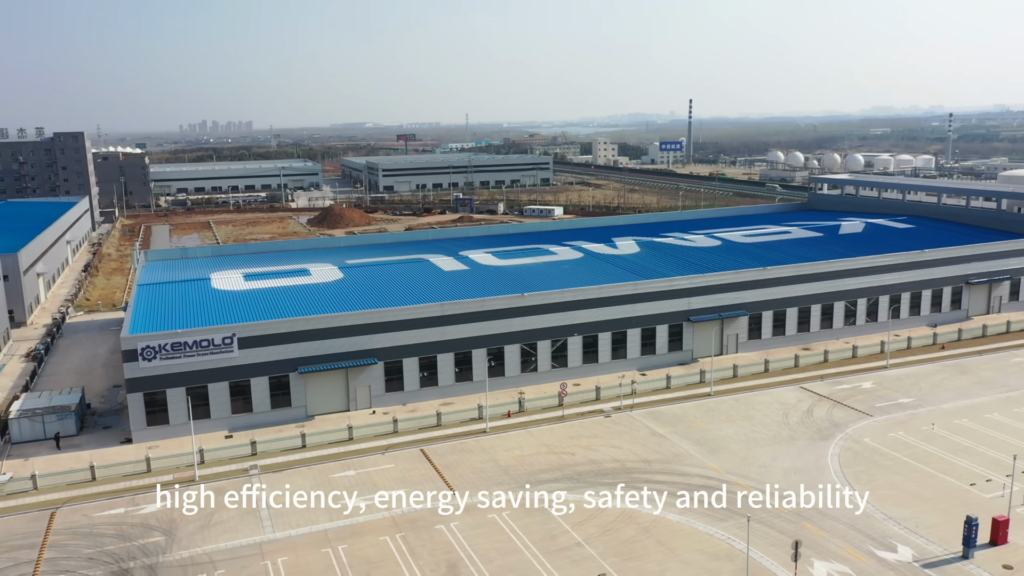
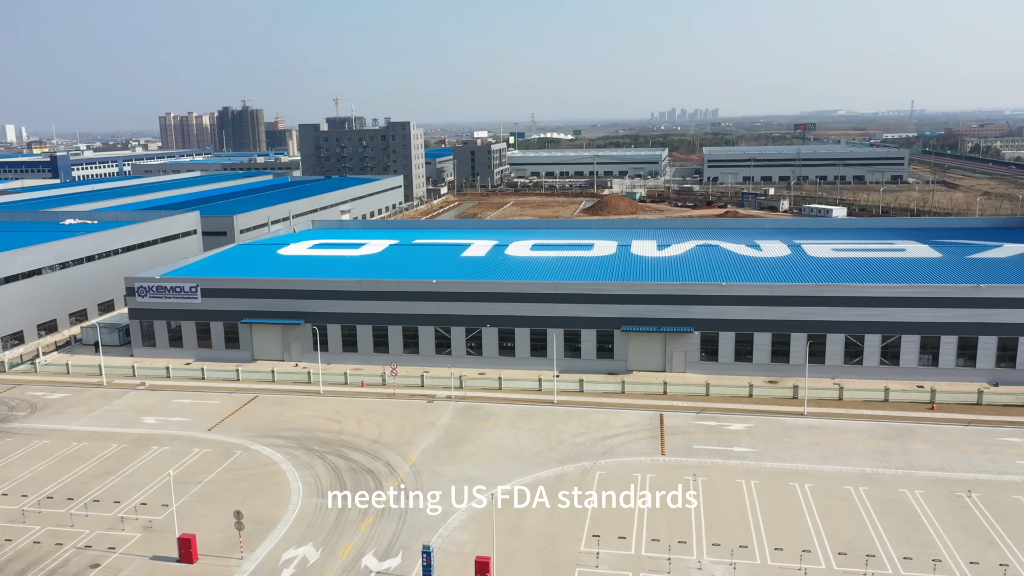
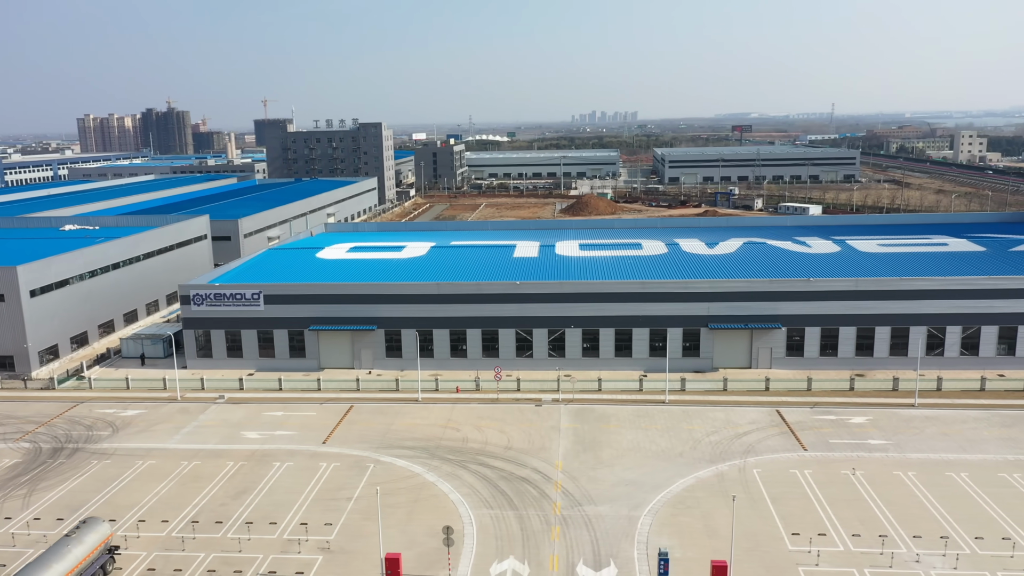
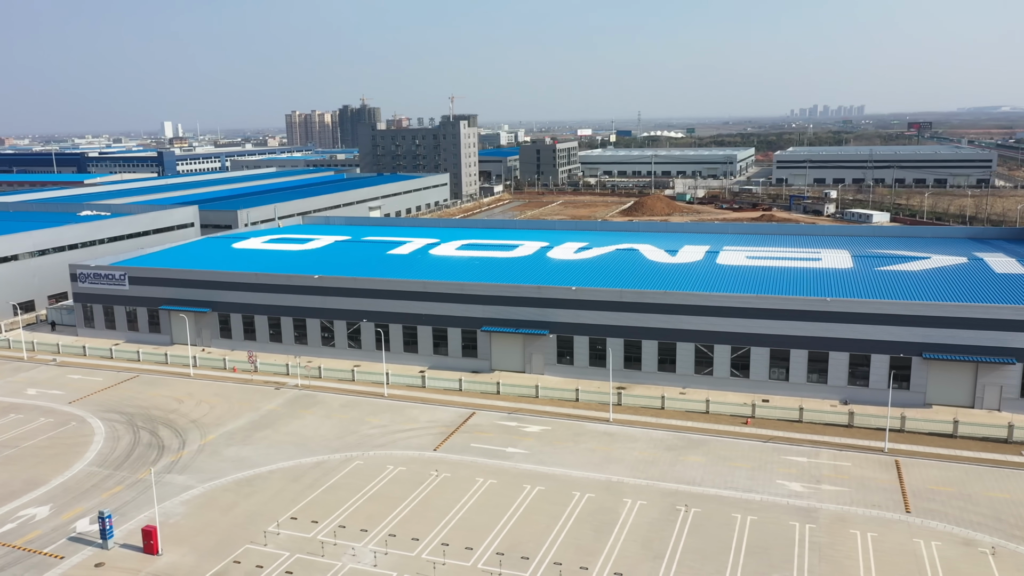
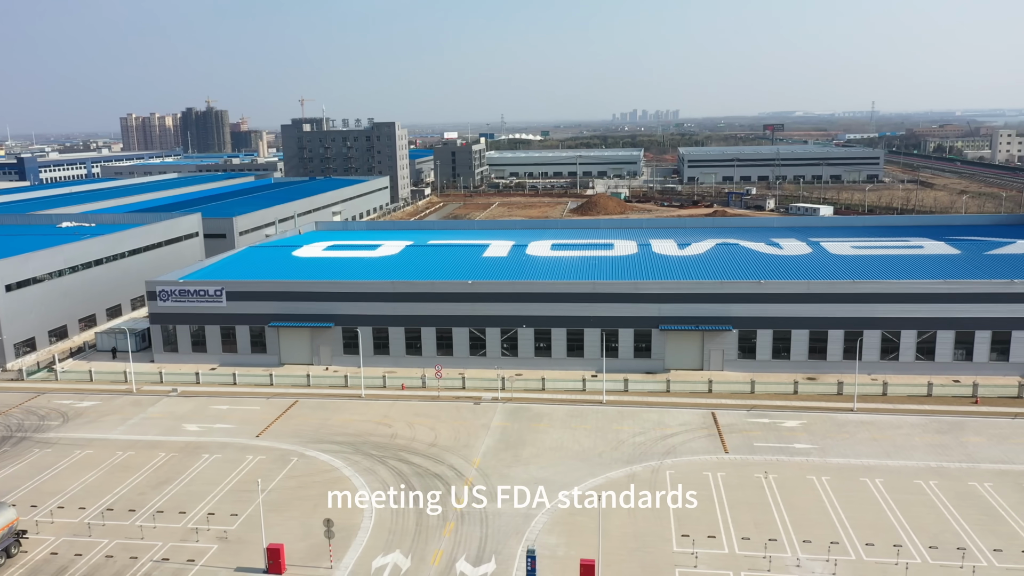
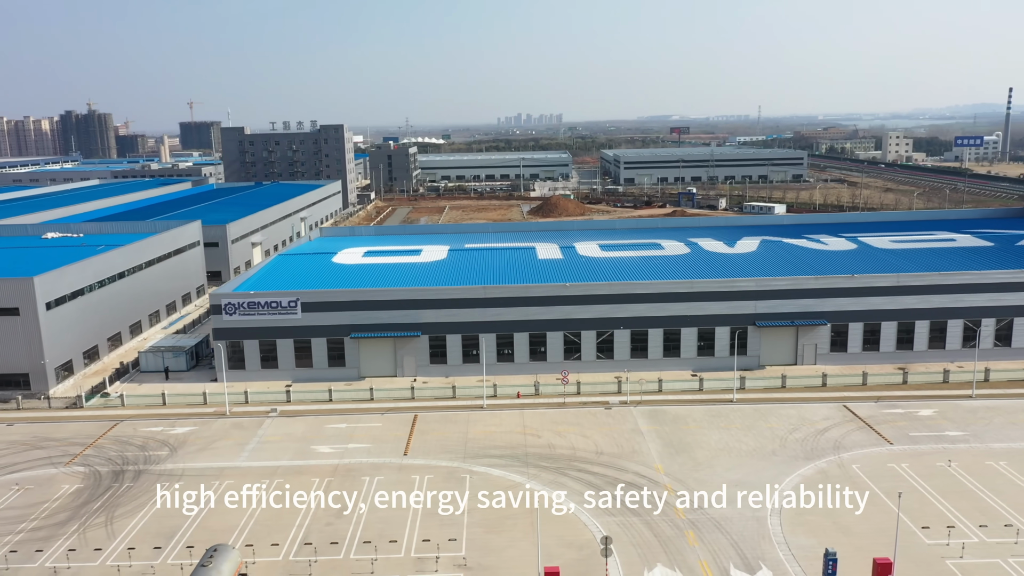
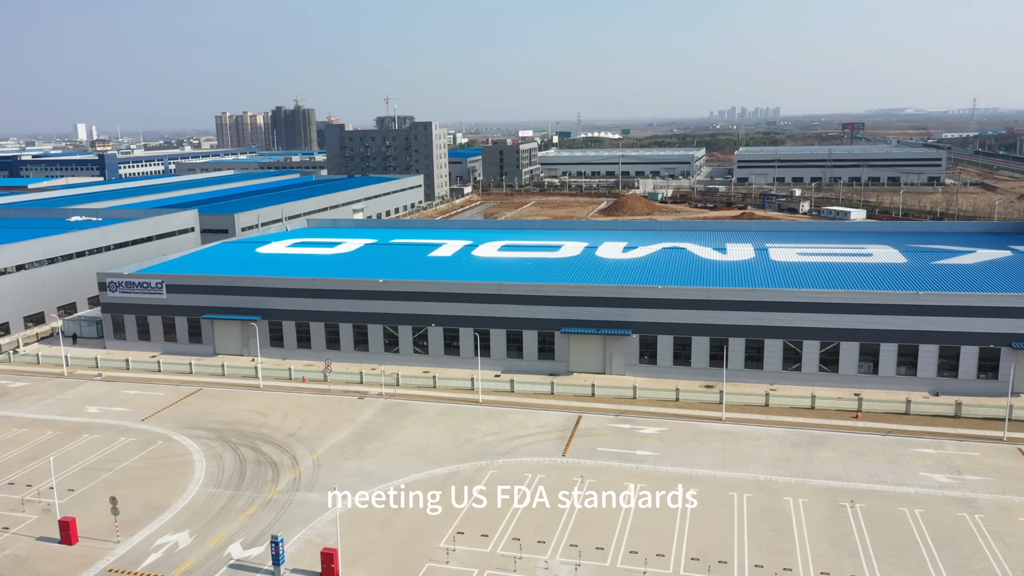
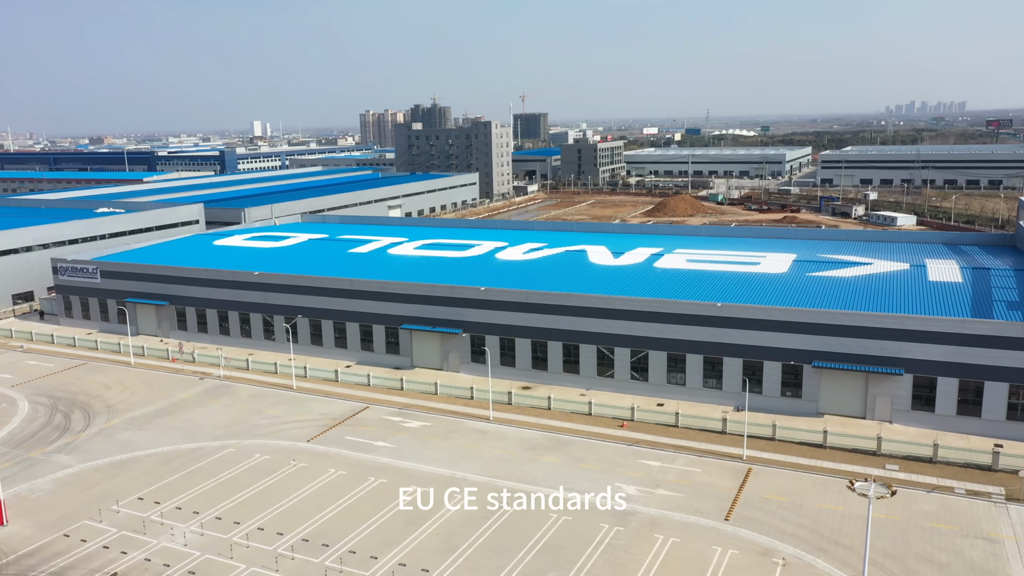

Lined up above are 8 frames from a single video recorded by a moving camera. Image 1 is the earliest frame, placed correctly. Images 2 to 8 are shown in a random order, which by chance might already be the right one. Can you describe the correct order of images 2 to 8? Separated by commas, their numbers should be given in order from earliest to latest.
6, 3, 5, 2, 7, 4, 8
